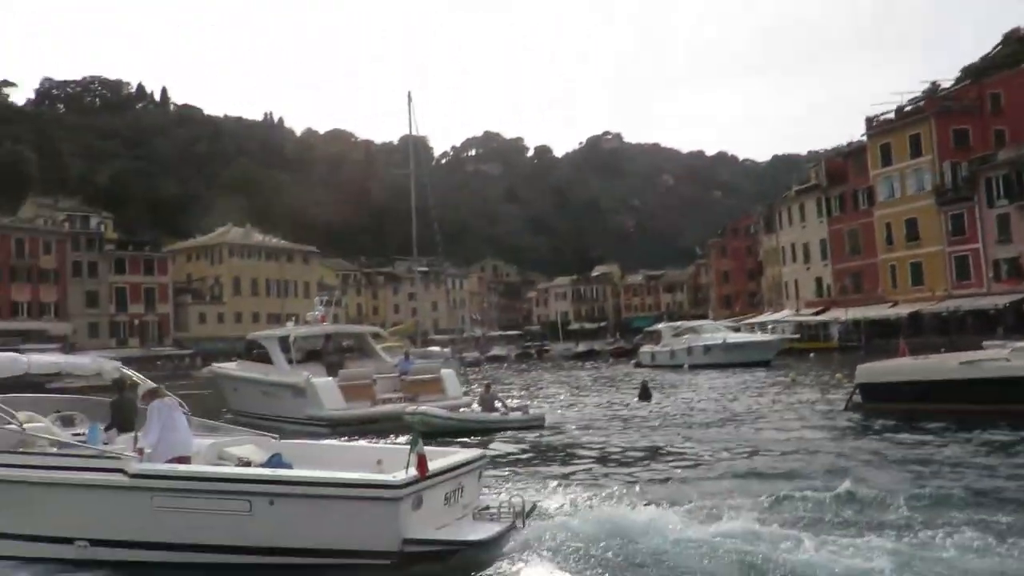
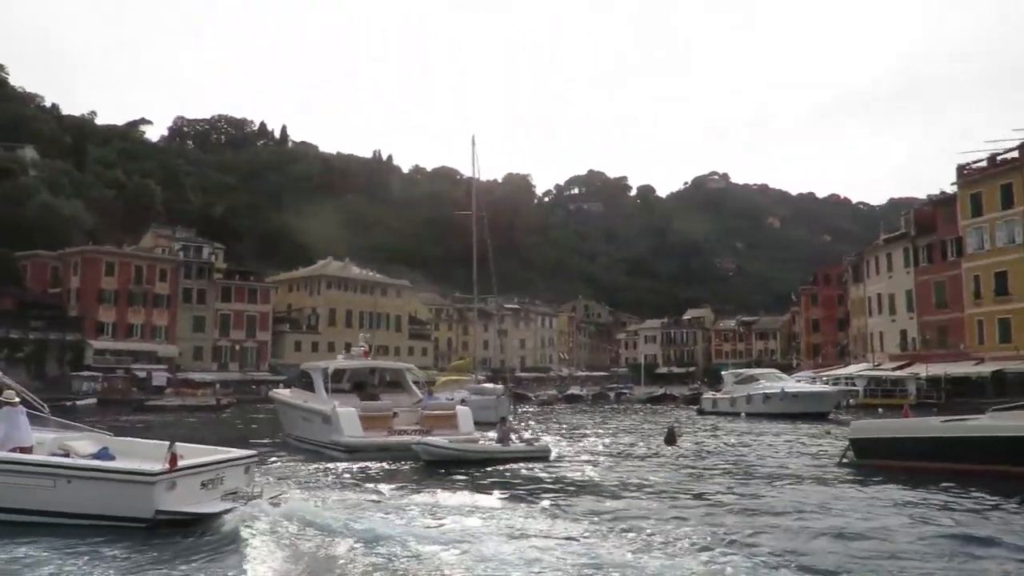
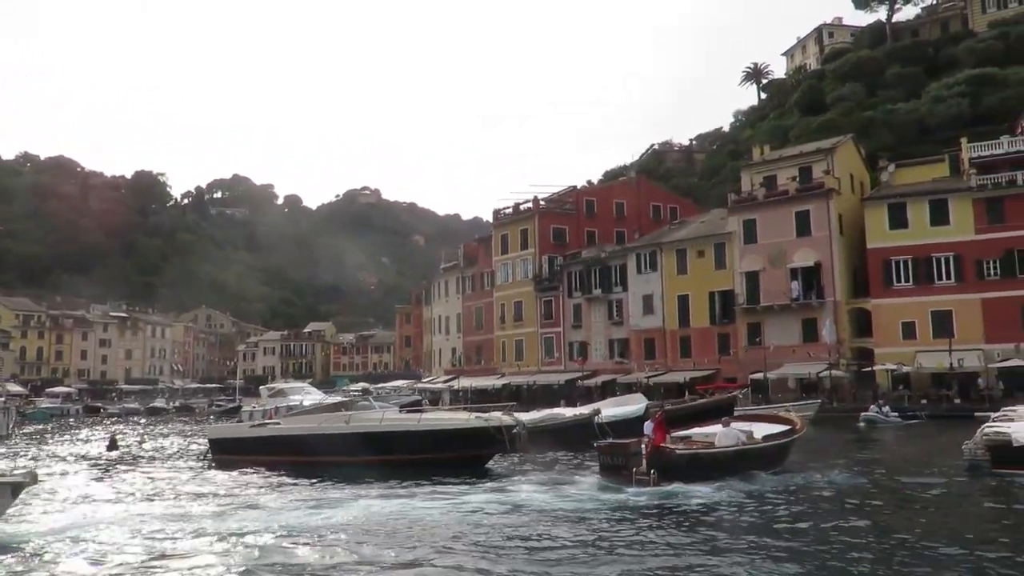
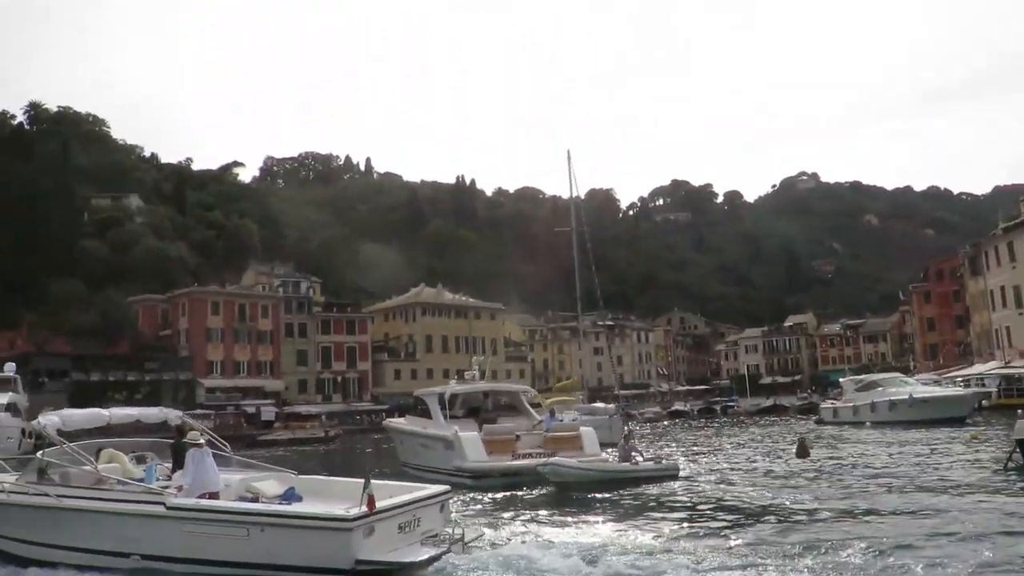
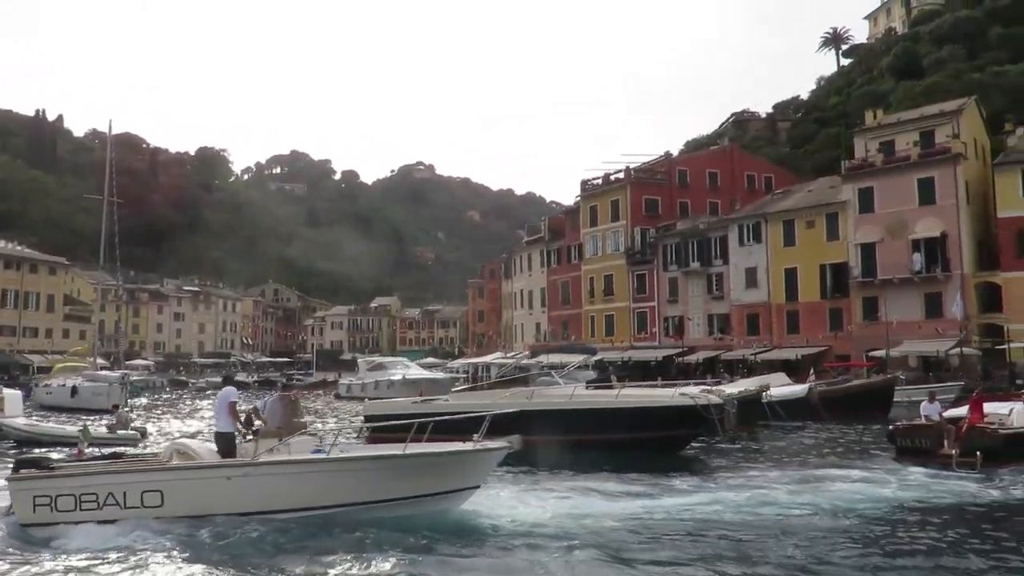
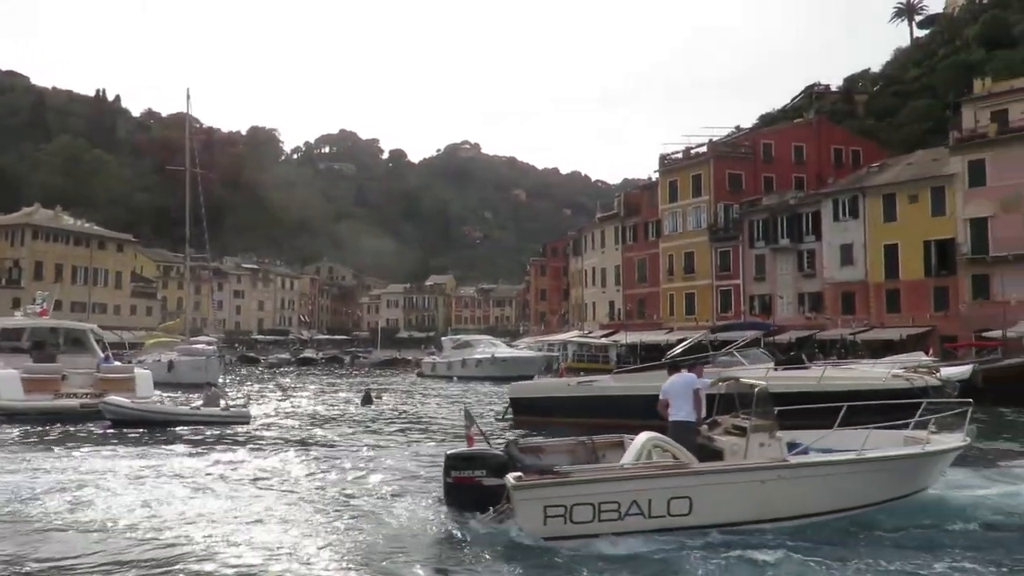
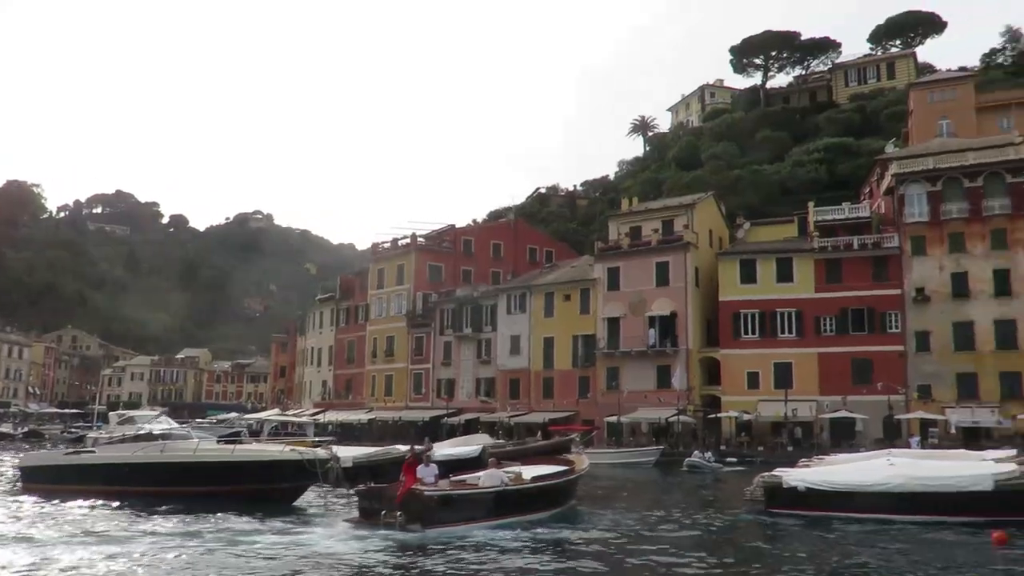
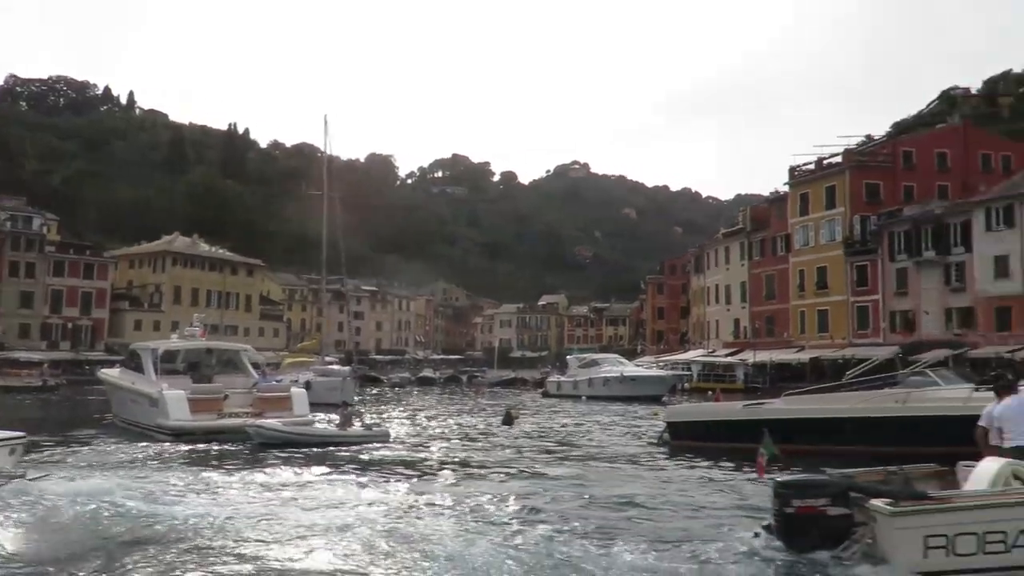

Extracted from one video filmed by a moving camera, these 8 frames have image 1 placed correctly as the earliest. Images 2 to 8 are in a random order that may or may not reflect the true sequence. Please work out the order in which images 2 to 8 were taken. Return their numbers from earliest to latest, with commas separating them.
4, 2, 8, 6, 5, 3, 7
